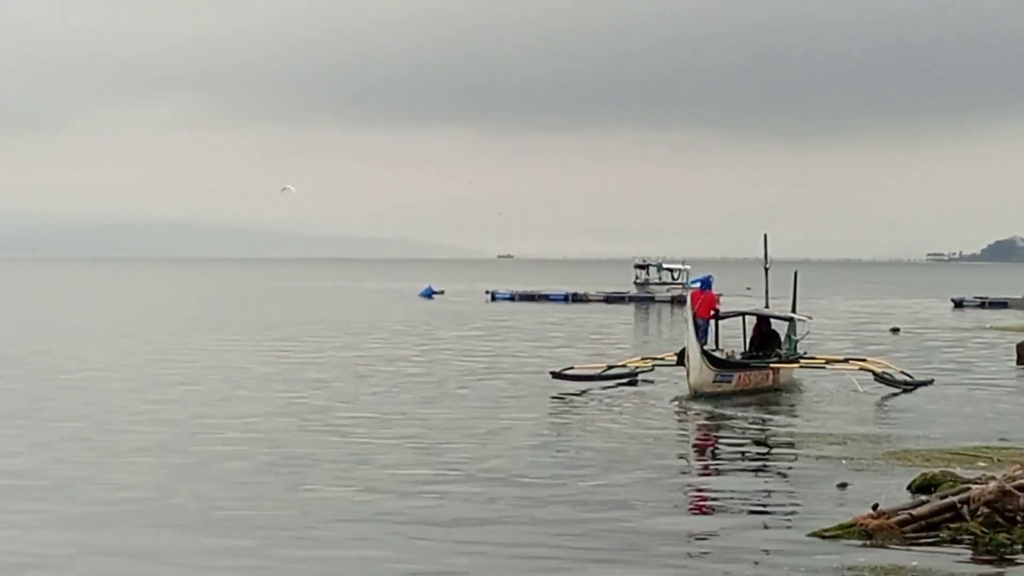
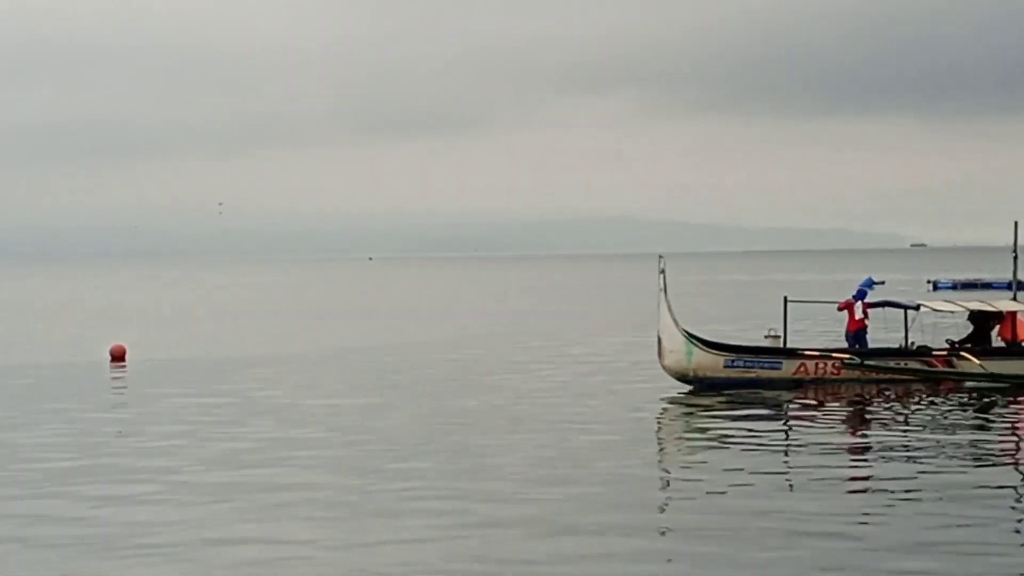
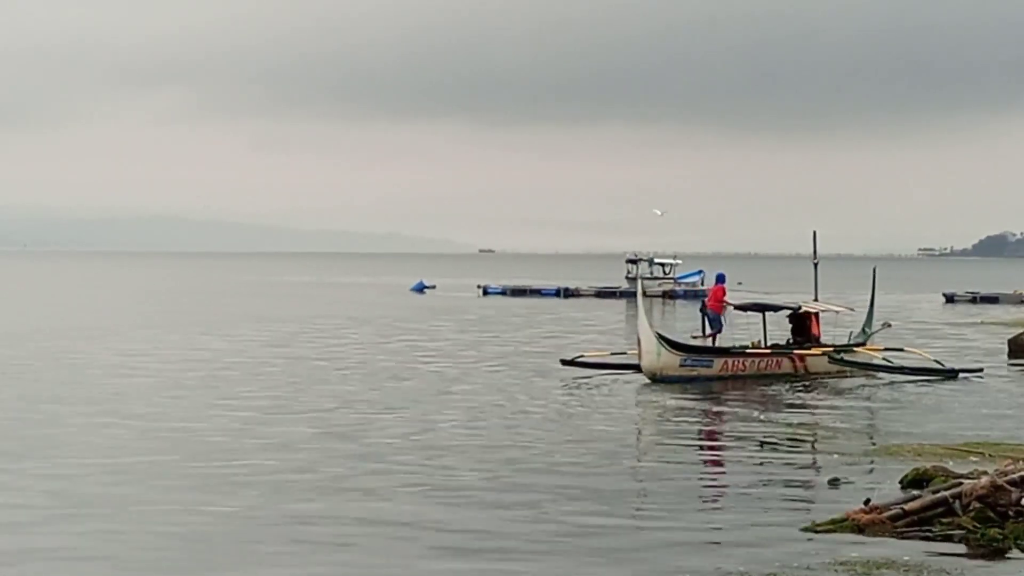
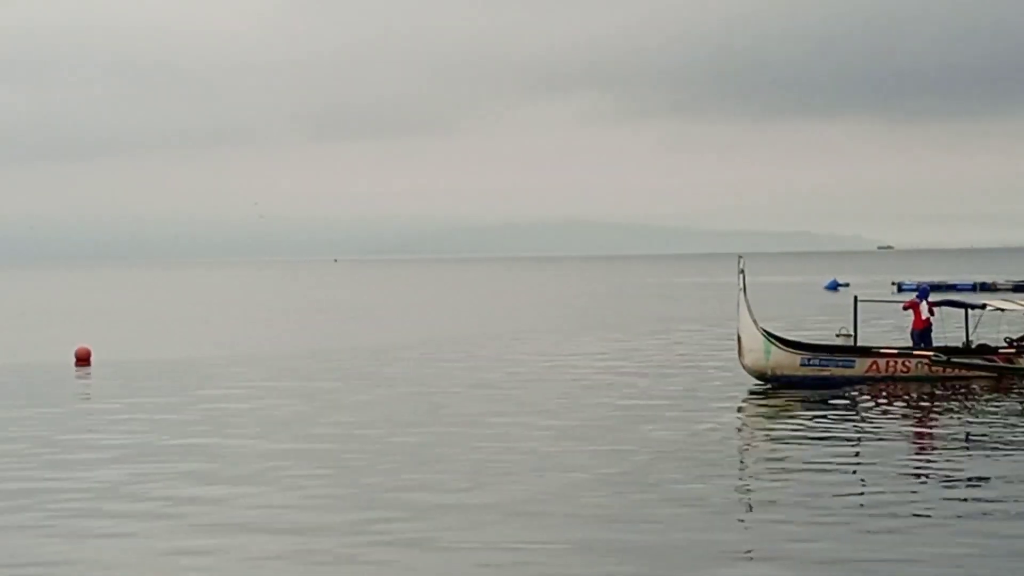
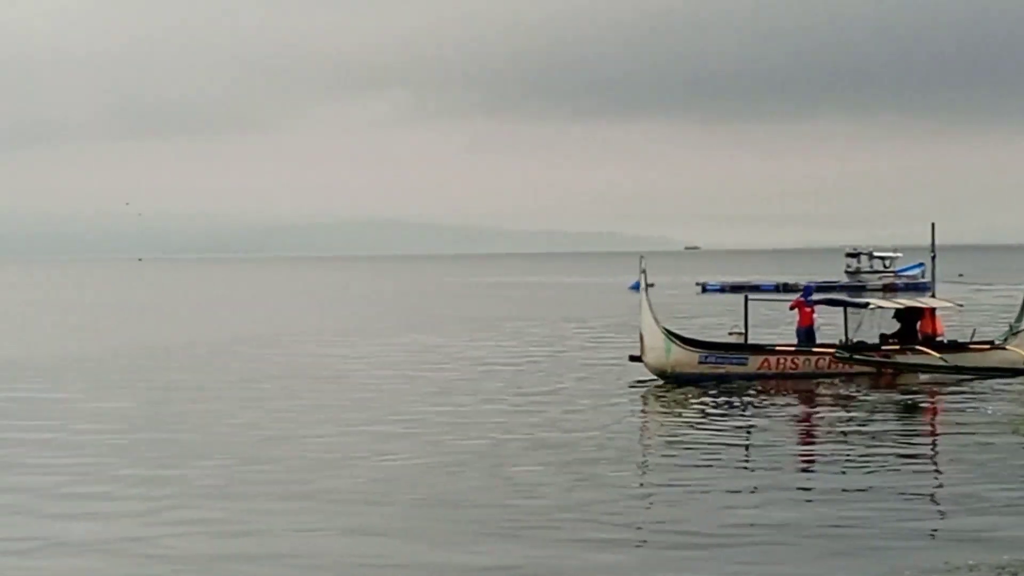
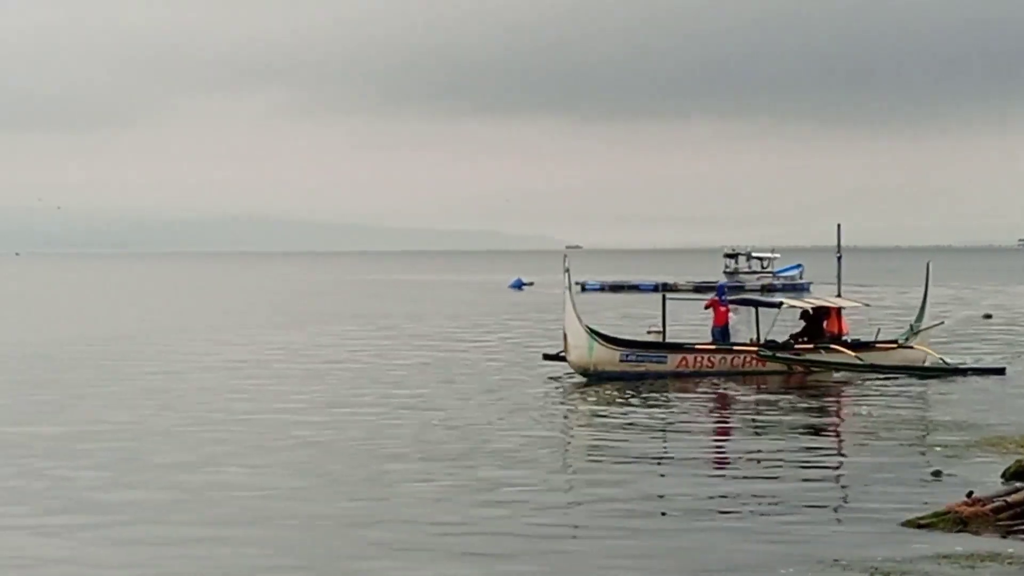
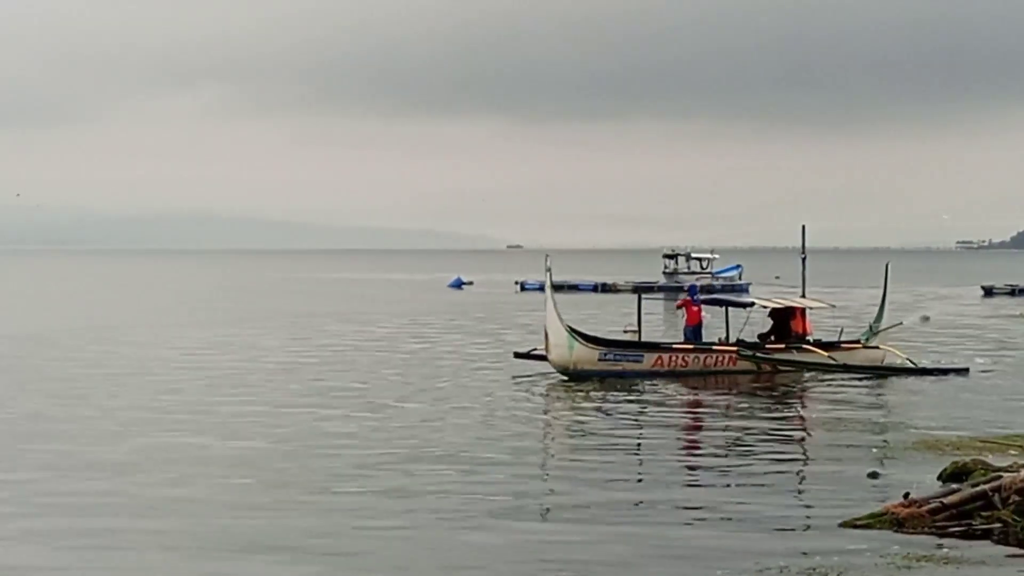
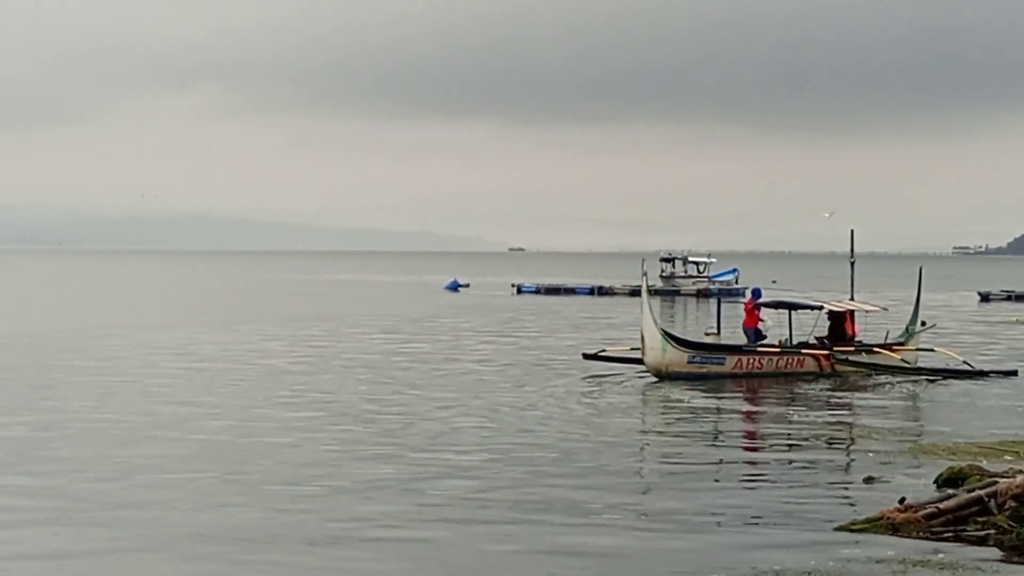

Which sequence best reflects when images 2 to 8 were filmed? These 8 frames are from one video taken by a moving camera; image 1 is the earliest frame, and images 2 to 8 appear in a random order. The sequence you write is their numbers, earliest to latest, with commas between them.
3, 8, 7, 6, 5, 4, 2
